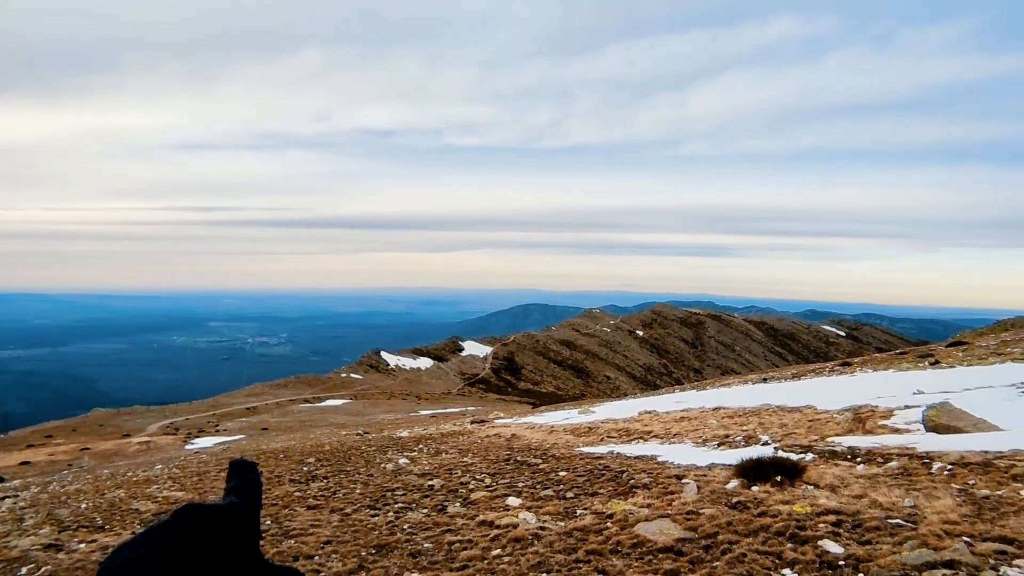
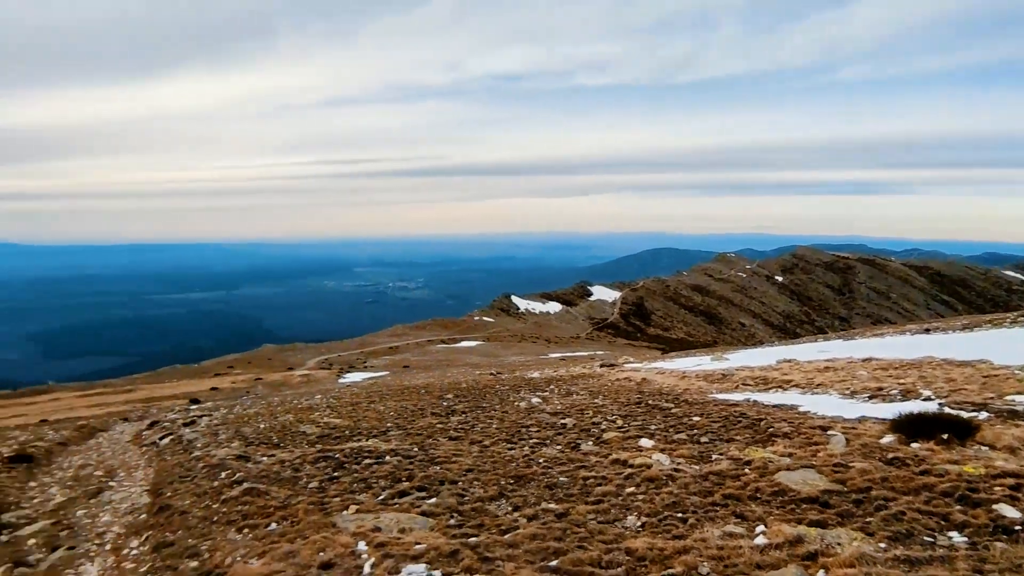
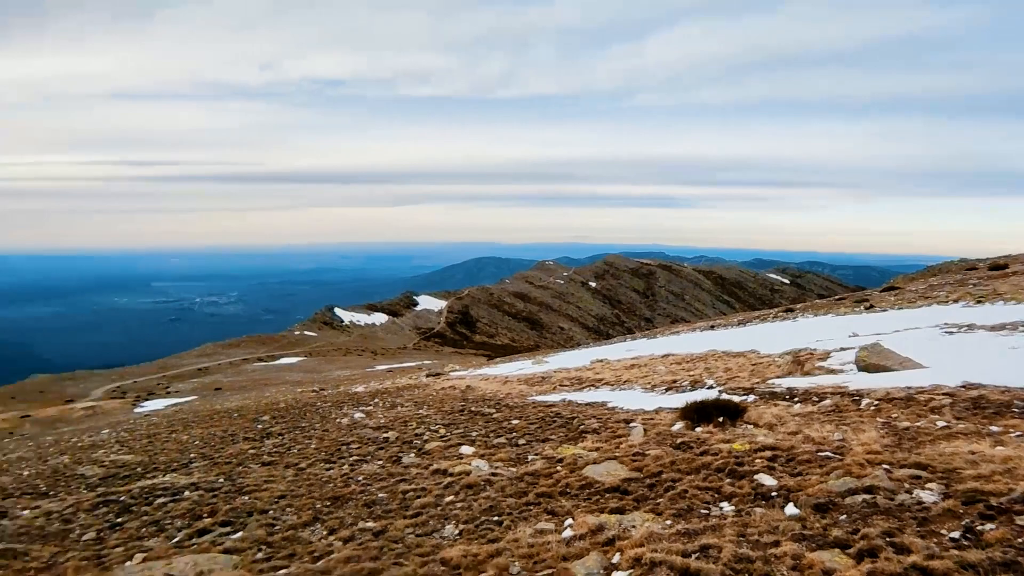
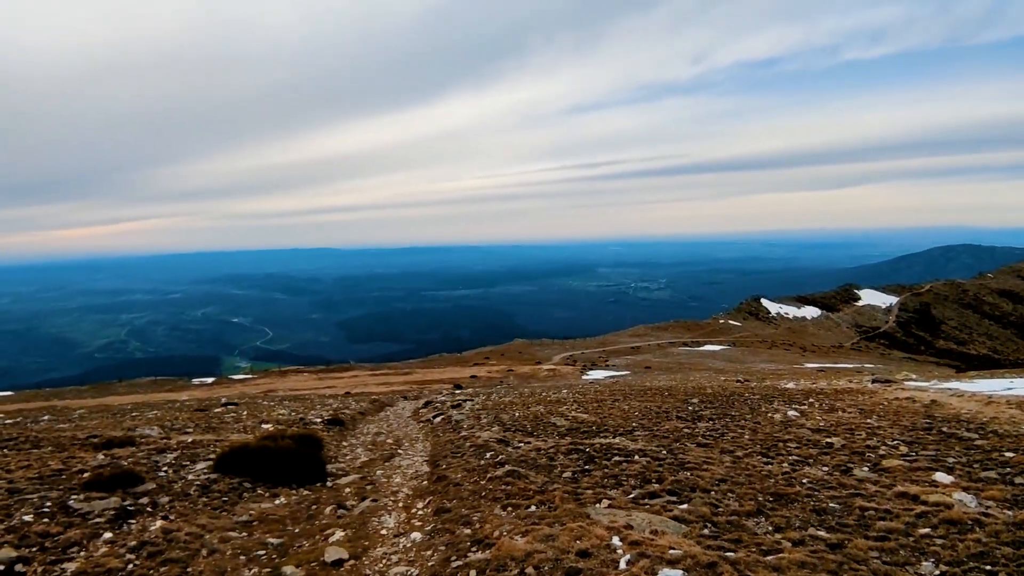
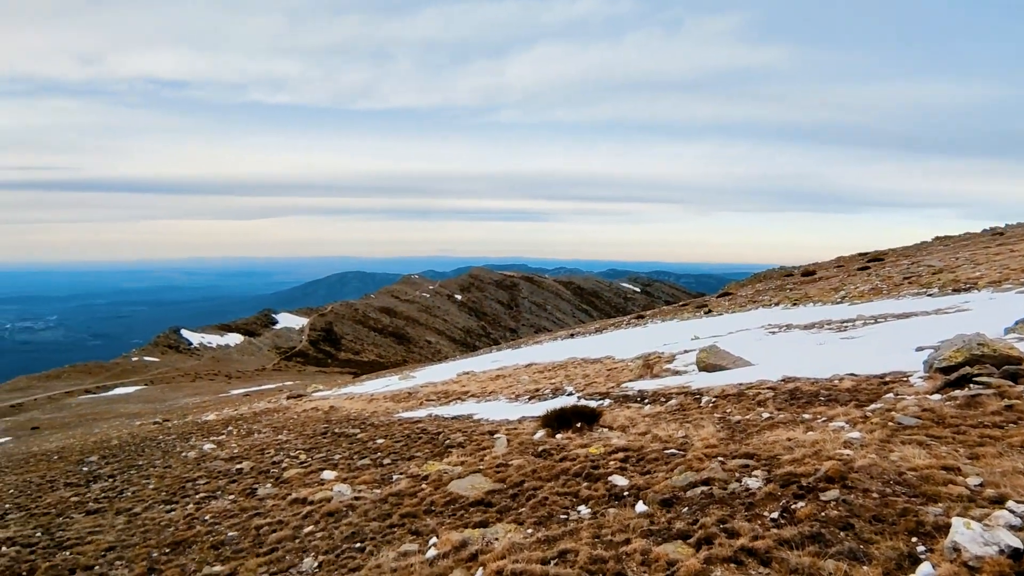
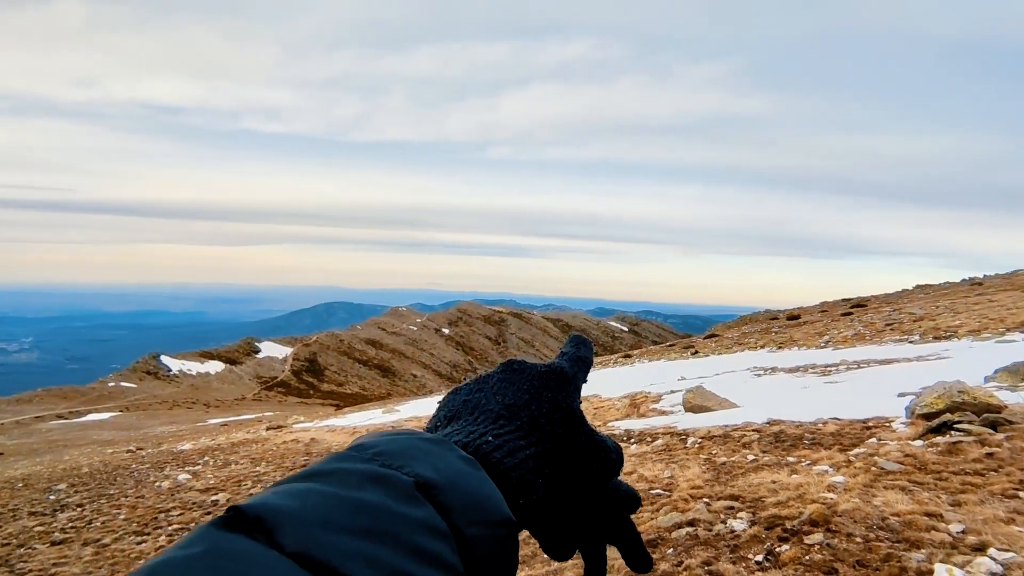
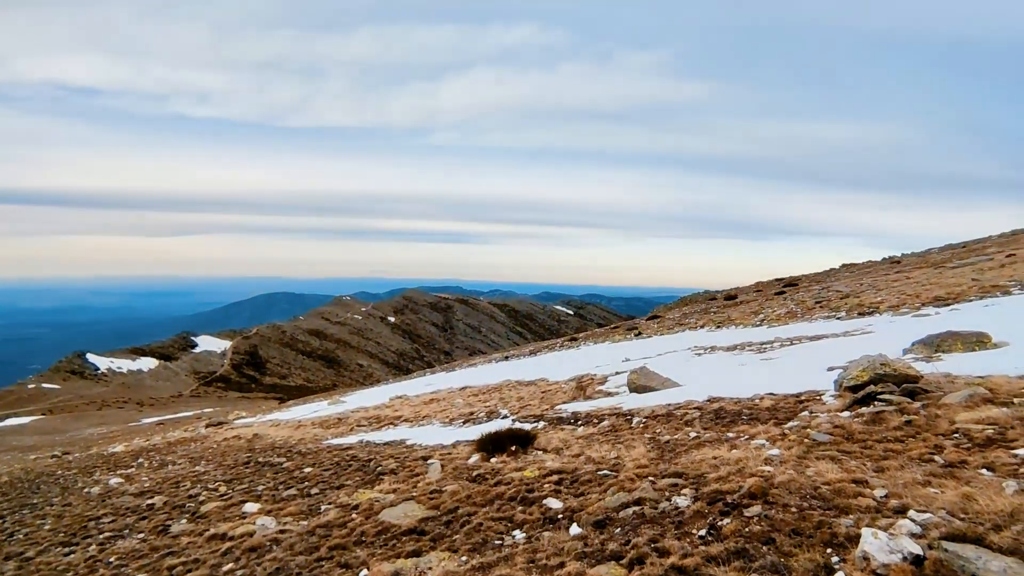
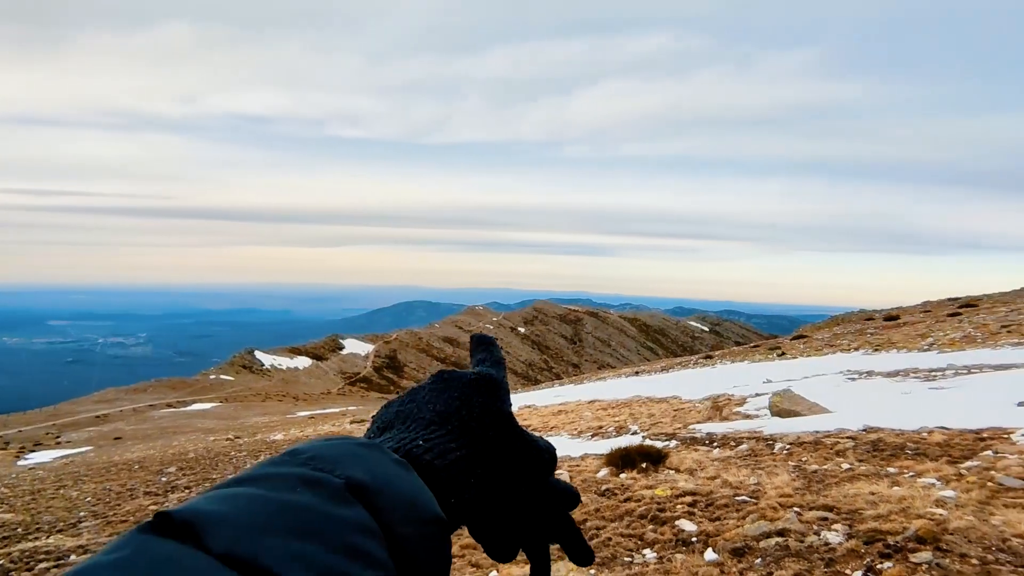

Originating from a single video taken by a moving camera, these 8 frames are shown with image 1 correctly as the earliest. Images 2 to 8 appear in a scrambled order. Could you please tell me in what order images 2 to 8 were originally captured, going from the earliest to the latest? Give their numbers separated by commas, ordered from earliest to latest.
8, 6, 7, 5, 3, 2, 4
